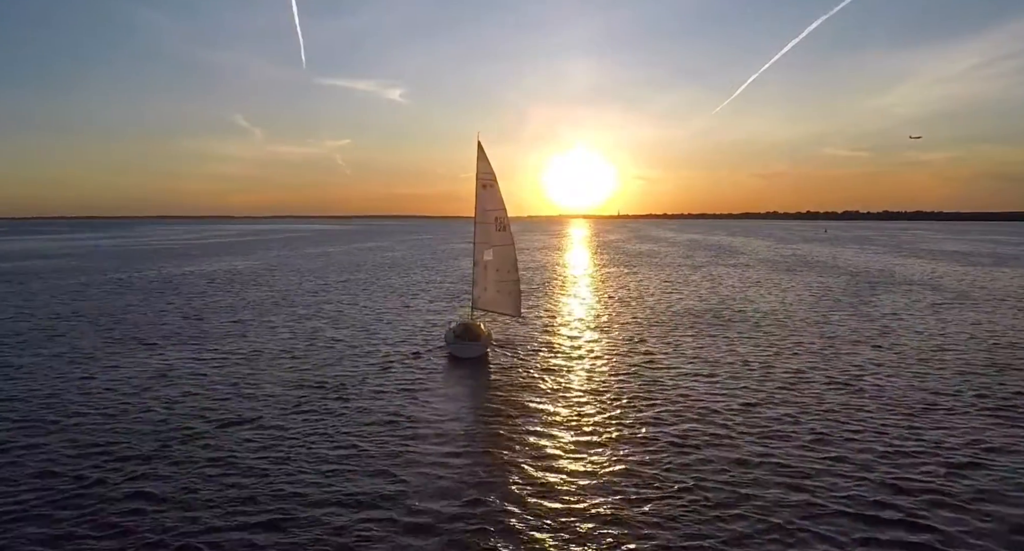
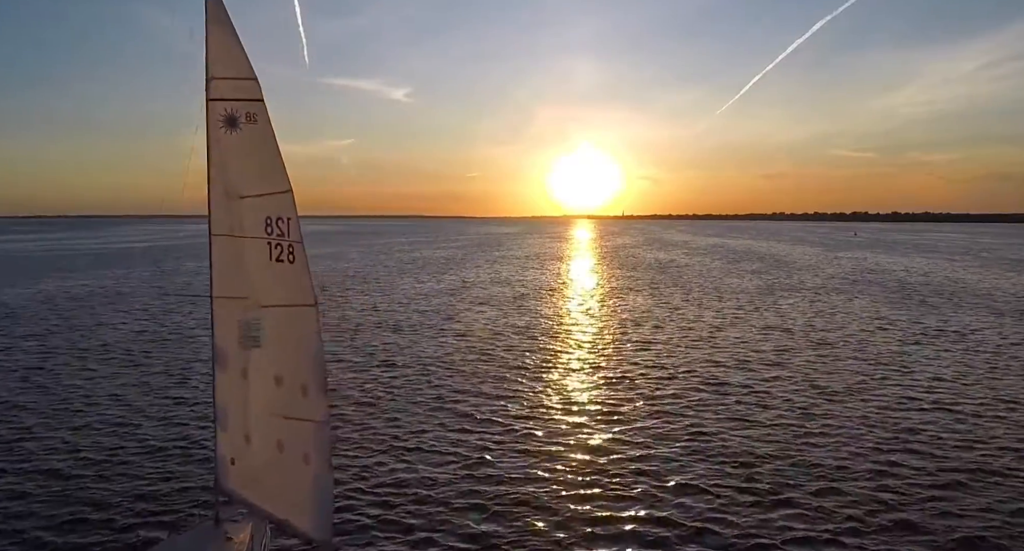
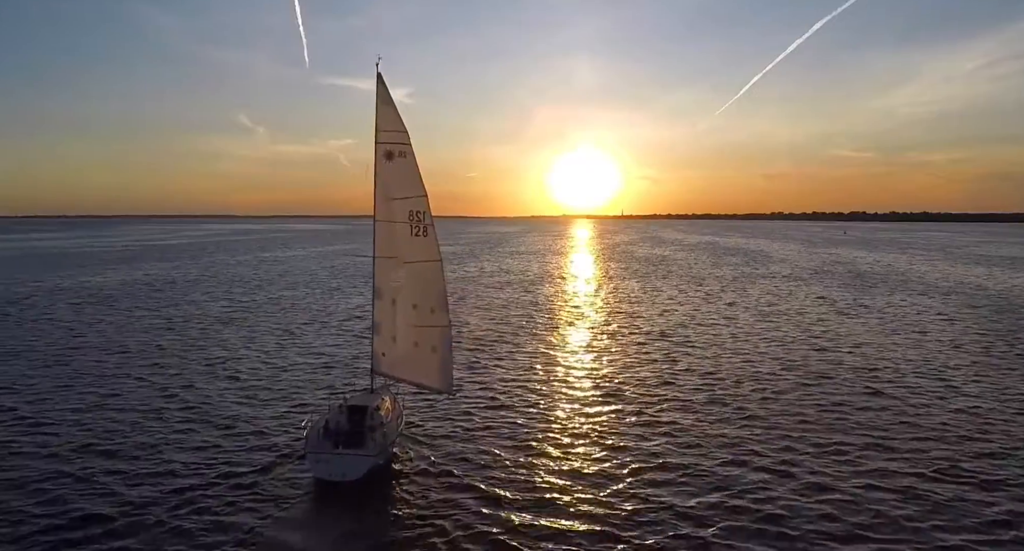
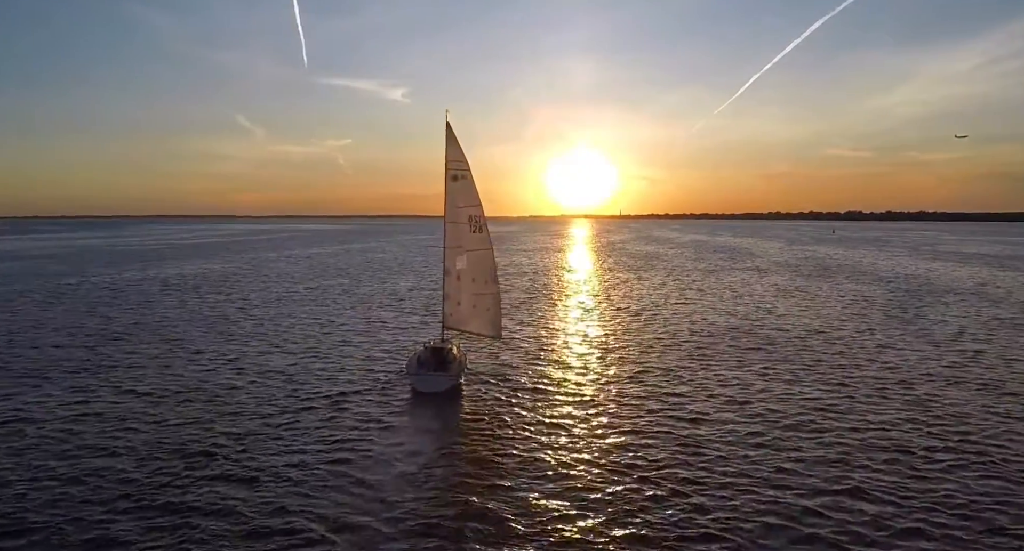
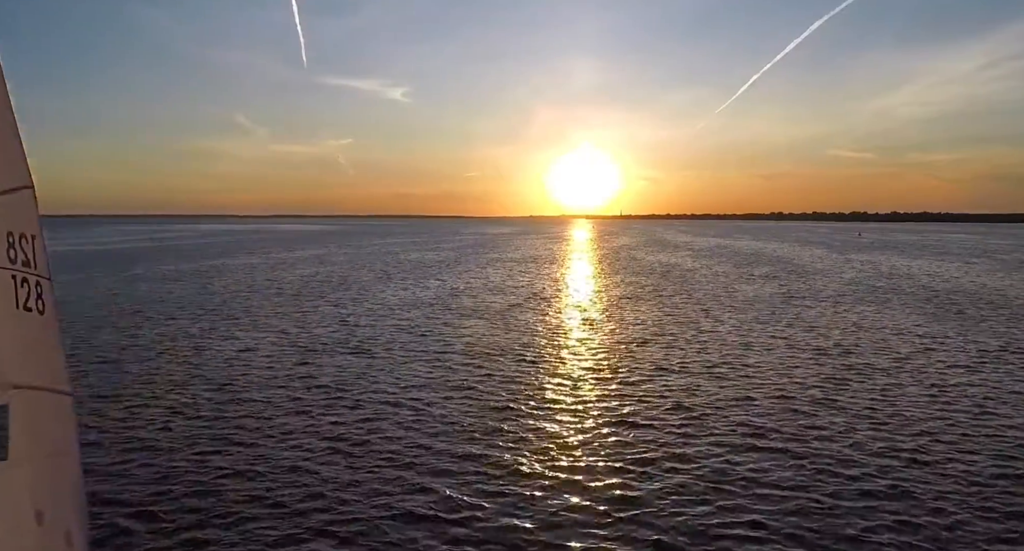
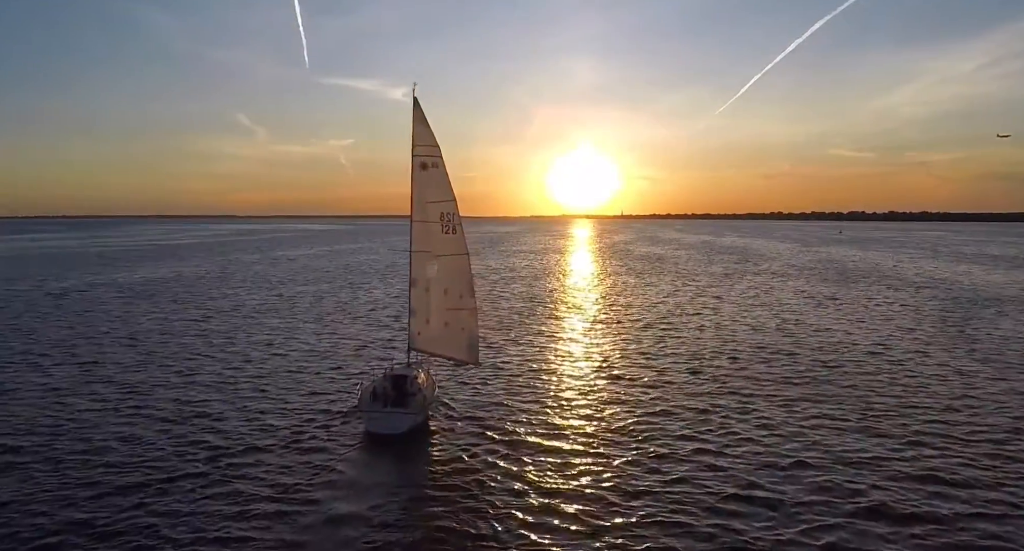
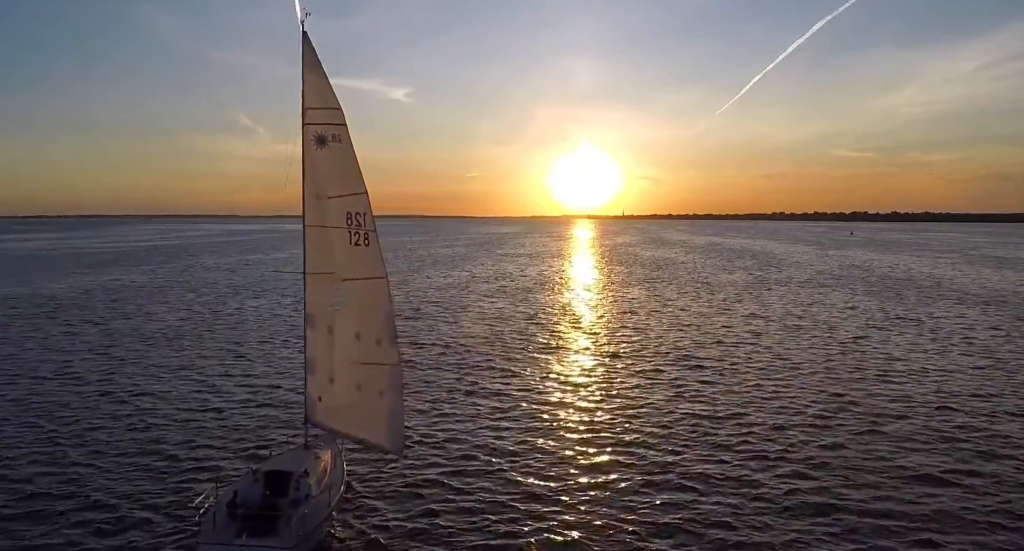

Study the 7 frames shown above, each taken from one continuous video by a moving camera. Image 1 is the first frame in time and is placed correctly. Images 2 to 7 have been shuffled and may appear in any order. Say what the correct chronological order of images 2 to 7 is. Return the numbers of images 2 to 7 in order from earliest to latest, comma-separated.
4, 6, 3, 7, 2, 5
